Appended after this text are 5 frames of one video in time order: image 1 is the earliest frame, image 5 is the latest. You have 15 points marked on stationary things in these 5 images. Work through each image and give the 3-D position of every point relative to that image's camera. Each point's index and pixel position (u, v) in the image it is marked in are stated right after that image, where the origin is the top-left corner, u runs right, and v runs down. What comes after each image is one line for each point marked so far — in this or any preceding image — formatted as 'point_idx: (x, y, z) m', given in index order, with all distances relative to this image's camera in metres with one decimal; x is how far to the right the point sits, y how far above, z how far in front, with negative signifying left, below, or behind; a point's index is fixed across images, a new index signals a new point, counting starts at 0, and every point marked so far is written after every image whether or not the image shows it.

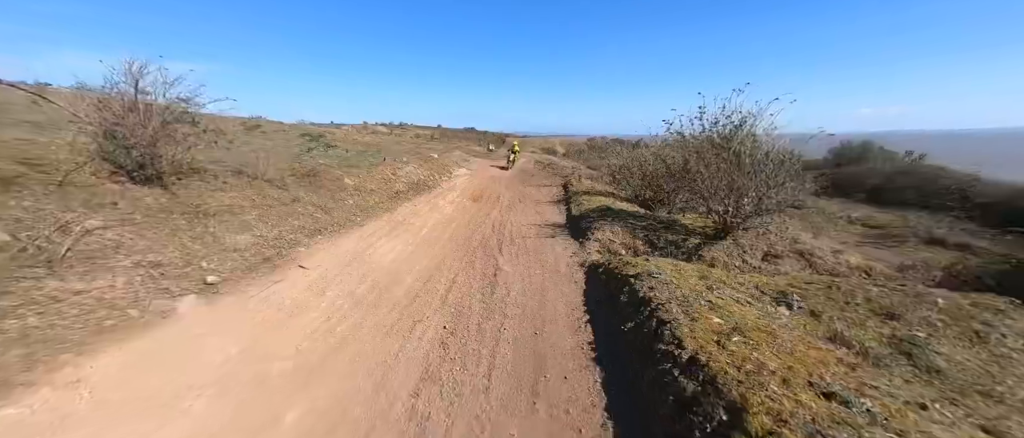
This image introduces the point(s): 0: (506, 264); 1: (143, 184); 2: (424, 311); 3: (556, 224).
0: (-0.1, -0.9, +7.0) m
1: (-6.0, +0.6, +6.0) m
2: (-1.2, -1.3, +5.2) m
3: (+1.2, -0.1, +10.1) m
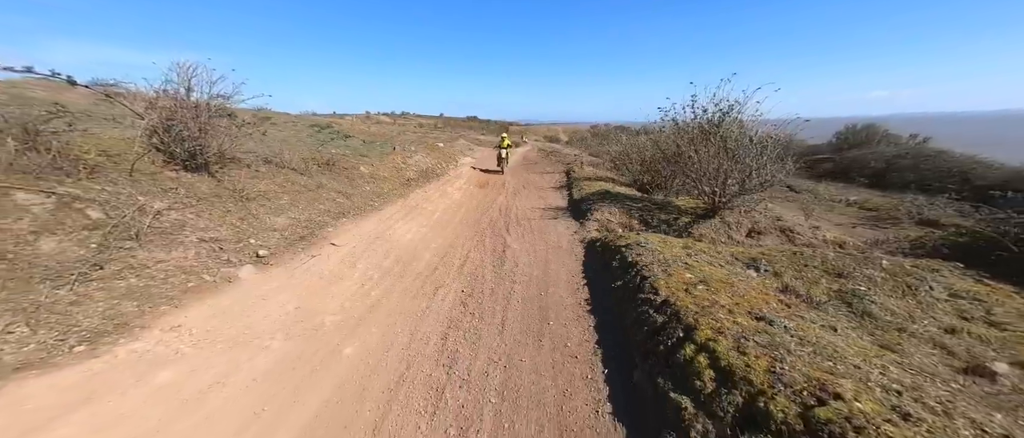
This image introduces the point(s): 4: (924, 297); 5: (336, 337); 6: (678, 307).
0: (+0.1, -0.5, +7.8) m
1: (-5.8, +0.9, +6.7) m
2: (-1.1, -1.0, +6.0) m
3: (+1.4, +0.4, +10.9) m
4: (+4.9, -0.9, +4.4) m
5: (-2.0, -1.4, +4.2) m
6: (+1.5, -0.8, +3.4) m
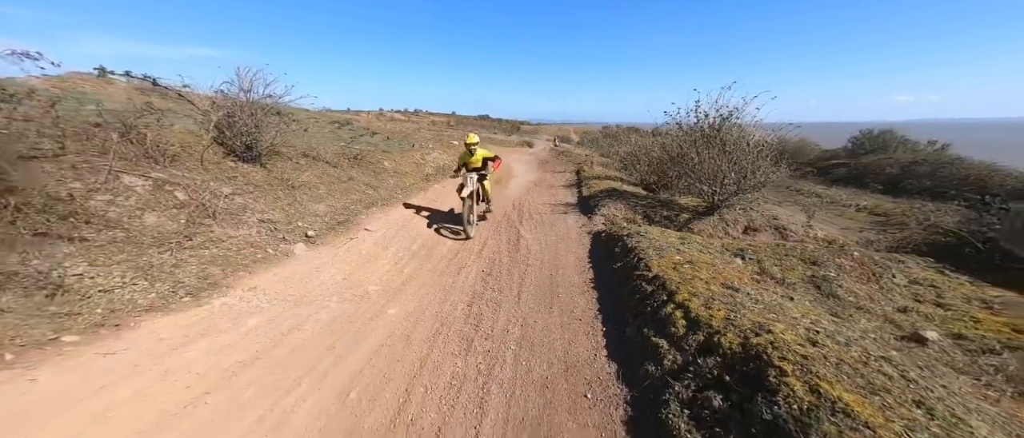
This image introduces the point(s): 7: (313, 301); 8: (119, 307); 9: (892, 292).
0: (+0.4, -0.3, +8.6) m
1: (-5.5, +1.2, +7.7) m
2: (-0.8, -0.8, +6.8) m
3: (+1.8, +0.5, +11.6) m
4: (+5.2, -0.9, +5.0) m
5: (-1.8, -1.1, +5.0) m
6: (+1.7, -0.7, +4.1) m
7: (-2.6, -1.1, +4.9) m
8: (-4.0, -0.9, +3.8) m
9: (+5.0, -1.0, +4.8) m
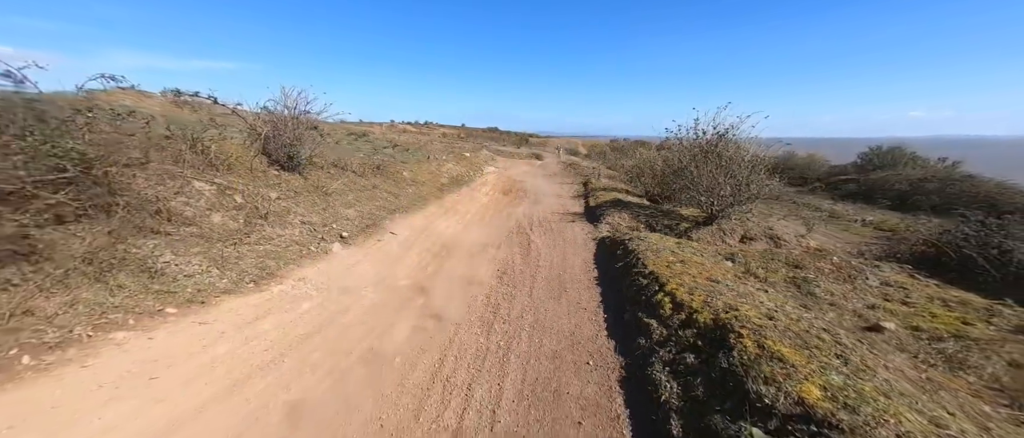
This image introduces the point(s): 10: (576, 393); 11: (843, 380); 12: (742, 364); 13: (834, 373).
0: (+0.7, -0.5, +9.3) m
1: (-5.2, +1.1, +8.6) m
2: (-0.6, -0.9, +7.5) m
3: (+2.1, +0.2, +12.3) m
4: (+5.4, -1.0, +5.6) m
5: (-1.6, -1.2, +5.8) m
6: (+1.9, -0.7, +4.8) m
7: (-2.4, -1.1, +5.6) m
8: (-3.9, -0.9, +4.6) m
9: (+5.2, -1.1, +5.4) m
10: (+0.6, -1.5, +3.2) m
11: (+2.2, -1.0, +2.4) m
12: (+1.7, -1.0, +2.6) m
13: (+2.2, -1.0, +2.5) m
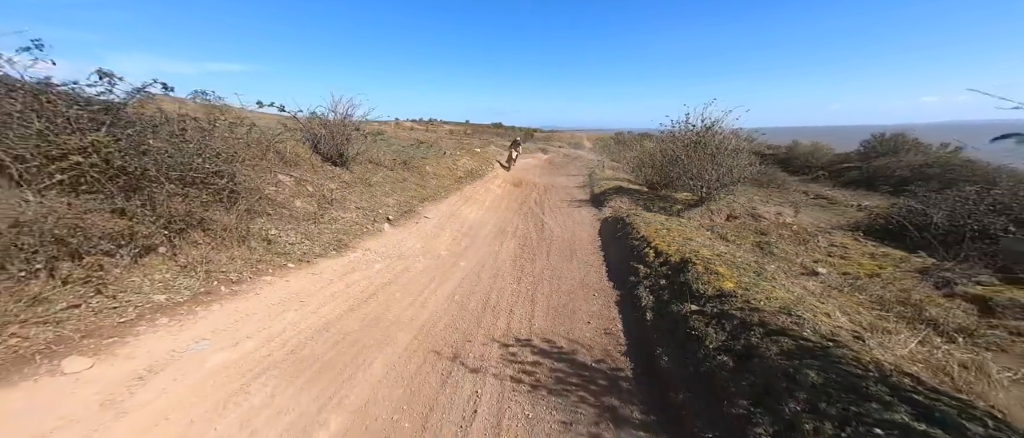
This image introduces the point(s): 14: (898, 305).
0: (+1.1, 0.0, +10.8) m
1: (-4.8, +1.5, +10.1) m
2: (-0.2, -0.5, +9.0) m
3: (+2.6, +0.7, +13.8) m
4: (+5.8, -0.5, +7.0) m
5: (-1.2, -0.8, +7.3) m
6: (+2.3, -0.3, +6.3) m
7: (-2.0, -0.8, +7.1) m
8: (-3.5, -0.6, +6.1) m
9: (+5.6, -0.6, +6.8) m
10: (+0.9, -1.2, +4.7) m
11: (+2.5, -0.7, +3.9) m
12: (+2.0, -0.6, +4.1) m
13: (+2.5, -0.6, +3.9) m
14: (+4.7, -1.1, +4.5) m
